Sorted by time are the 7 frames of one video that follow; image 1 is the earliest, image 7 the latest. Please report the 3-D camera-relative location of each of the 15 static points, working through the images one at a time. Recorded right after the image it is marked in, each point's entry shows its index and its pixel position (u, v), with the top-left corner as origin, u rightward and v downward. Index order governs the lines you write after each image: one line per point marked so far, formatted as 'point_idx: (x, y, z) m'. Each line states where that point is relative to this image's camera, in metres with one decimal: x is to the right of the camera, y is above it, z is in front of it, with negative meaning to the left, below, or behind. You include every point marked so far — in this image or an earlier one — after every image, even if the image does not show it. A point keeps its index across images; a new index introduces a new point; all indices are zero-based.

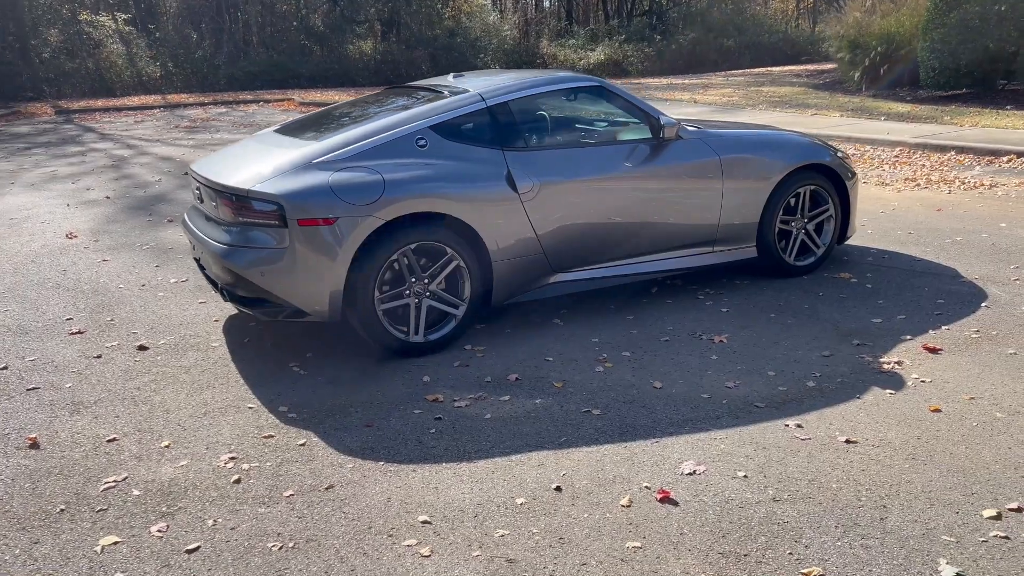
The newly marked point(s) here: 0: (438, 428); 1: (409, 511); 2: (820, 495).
0: (-0.4, -0.7, +4.1) m
1: (-0.4, -0.9, +3.3) m
2: (+1.2, -0.8, +3.3) m
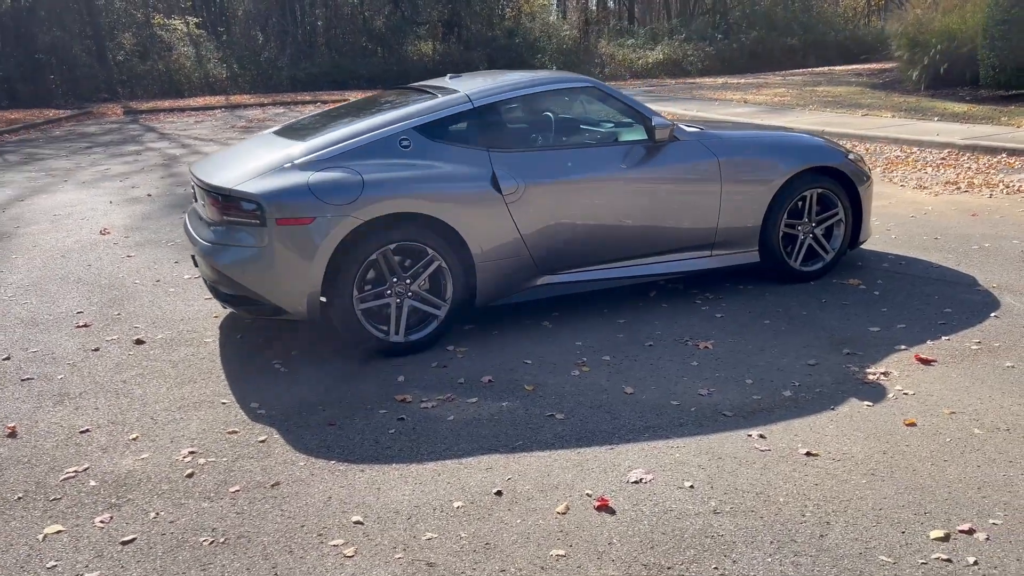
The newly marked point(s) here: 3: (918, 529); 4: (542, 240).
0: (-0.6, -0.7, +4.1) m
1: (-0.7, -0.9, +3.3) m
2: (+1.0, -0.9, +3.2) m
3: (+1.5, -0.9, +3.0) m
4: (+0.2, +0.3, +5.4) m
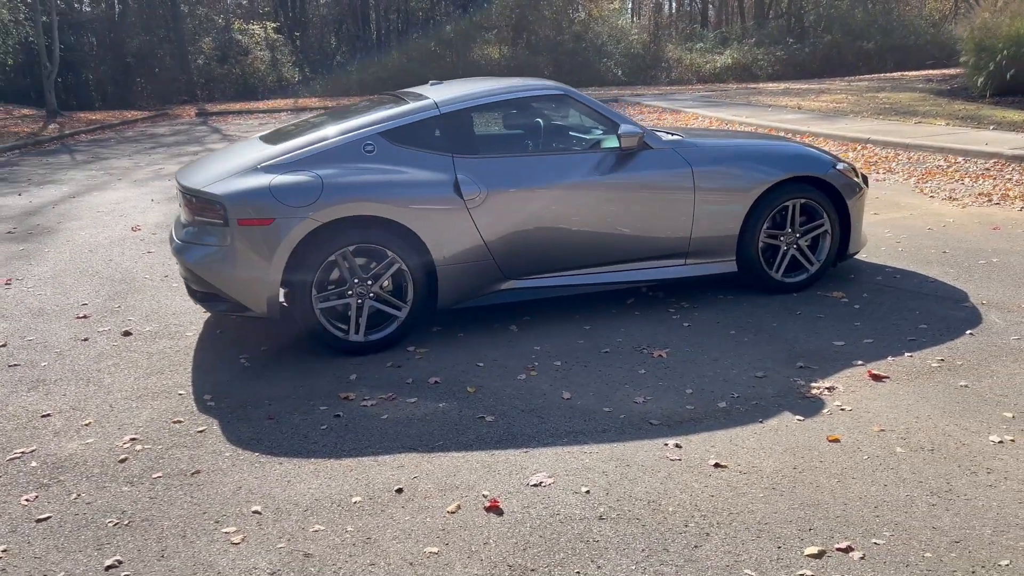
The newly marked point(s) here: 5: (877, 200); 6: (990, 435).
0: (-0.9, -0.7, +4.2) m
1: (-1.1, -0.9, +3.4) m
2: (+0.5, -0.9, +3.2) m
3: (+1.0, -0.9, +3.0) m
4: (-0.1, +0.3, +5.5) m
5: (+4.5, +1.1, +10.0) m
6: (+2.2, -0.7, +3.8) m
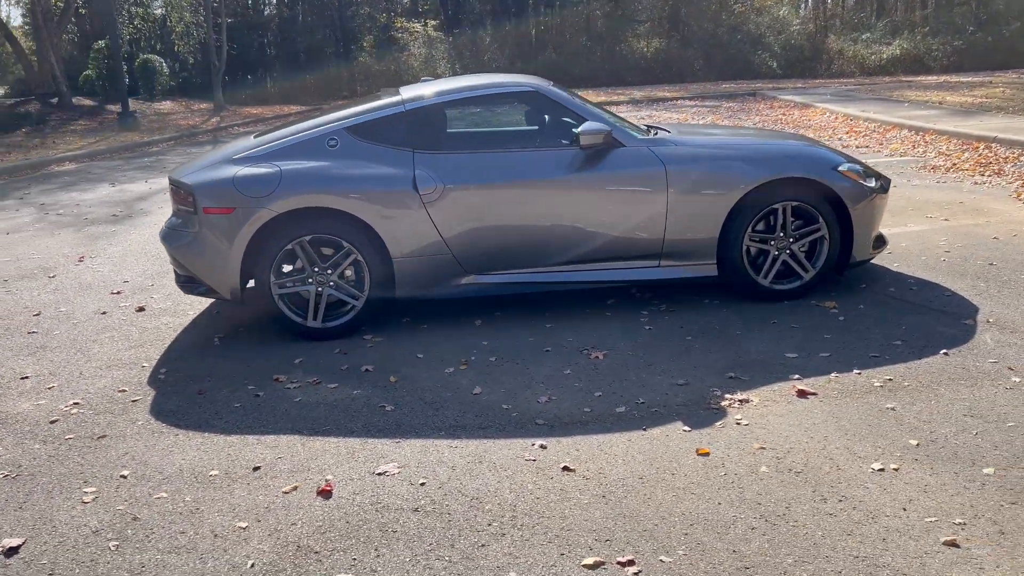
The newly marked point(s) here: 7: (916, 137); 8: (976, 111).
0: (-1.5, -0.6, +4.5) m
1: (-1.8, -0.8, +3.8) m
2: (-0.2, -0.9, +3.3) m
3: (+0.2, -0.9, +3.0) m
4: (-0.3, +0.3, +5.5) m
5: (+5.0, +0.9, +9.2) m
6: (+1.5, -0.7, +3.5) m
7: (+7.6, +2.8, +15.4) m
8: (+10.2, +3.9, +18.3) m
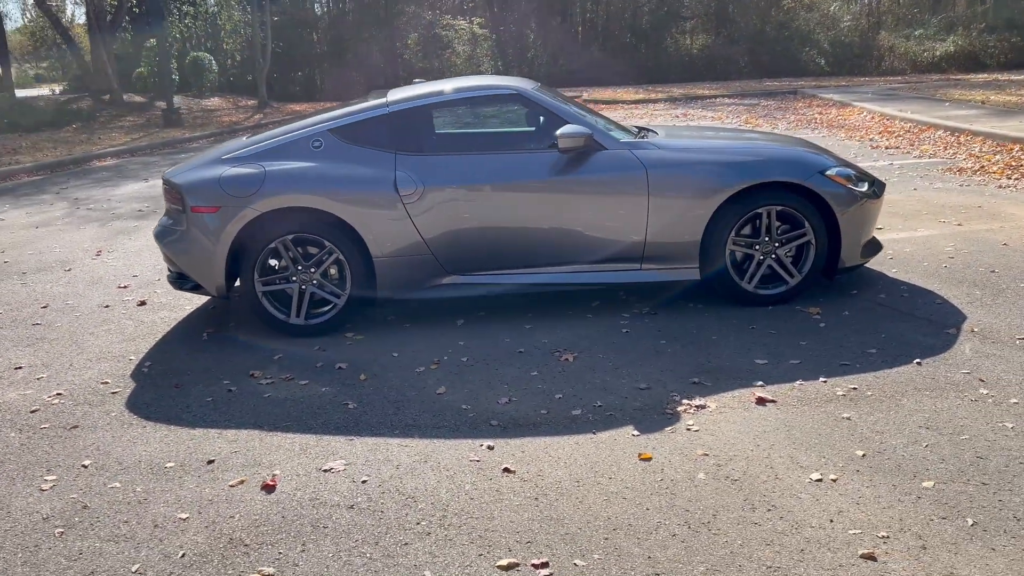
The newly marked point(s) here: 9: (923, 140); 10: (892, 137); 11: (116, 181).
0: (-1.7, -0.6, +4.6) m
1: (-2.0, -0.8, +3.9) m
2: (-0.5, -0.9, +3.3) m
3: (-0.1, -1.0, +3.0) m
4: (-0.4, +0.3, +5.6) m
5: (+5.1, +0.8, +9.0) m
6: (+1.3, -0.8, +3.5) m
7: (+8.0, +2.7, +15.0) m
8: (+10.8, +3.8, +17.7) m
9: (+7.6, +2.7, +15.2) m
10: (+7.3, +2.9, +15.9) m
11: (-7.3, +2.0, +15.1) m
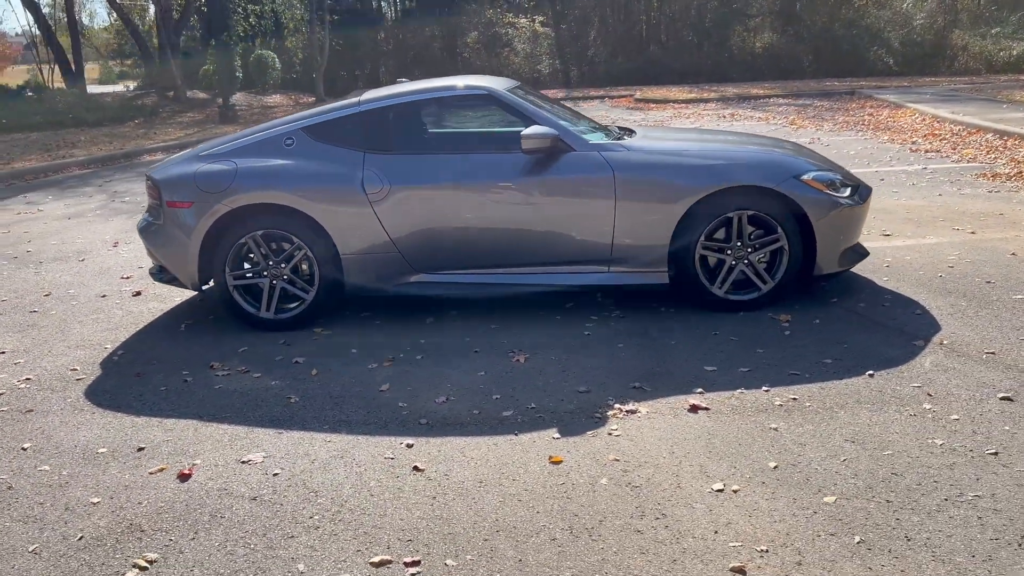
0: (-2.0, -0.6, +4.8) m
1: (-2.4, -0.8, +4.1) m
2: (-0.9, -0.9, +3.4) m
3: (-0.5, -1.0, +3.0) m
4: (-0.7, +0.3, +5.7) m
5: (+5.1, +0.7, +8.6) m
6: (+0.9, -0.8, +3.4) m
7: (+8.5, +2.6, +14.4) m
8: (+11.6, +3.6, +16.9) m
9: (+8.1, +2.5, +14.6) m
10: (+7.9, +2.7, +15.4) m
11: (-6.8, +2.2, +15.7) m
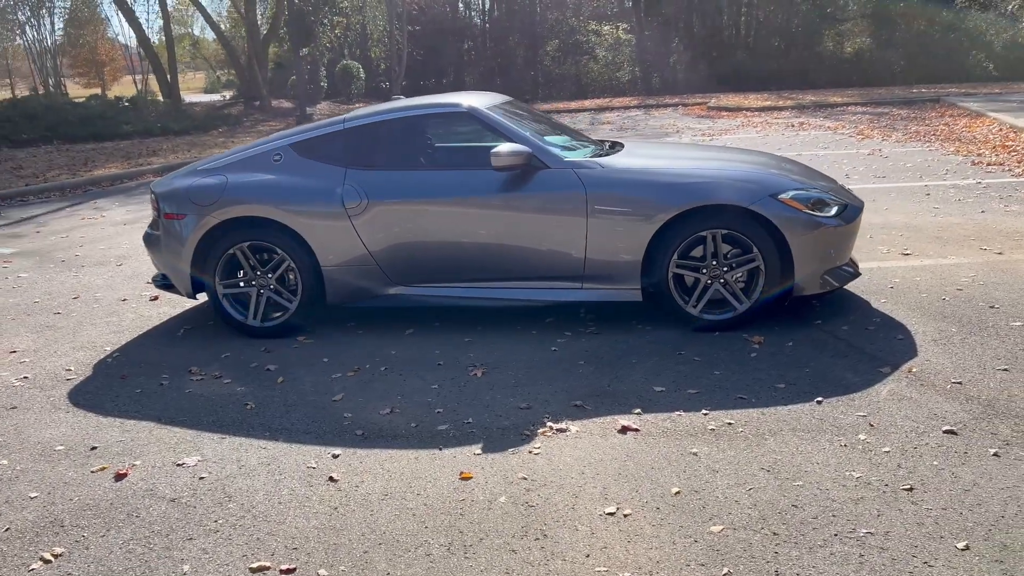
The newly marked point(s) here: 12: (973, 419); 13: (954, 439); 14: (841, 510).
0: (-2.2, -0.6, +5.1) m
1: (-2.7, -0.8, +4.4) m
2: (-1.3, -0.9, +3.6) m
3: (-1.0, -1.0, +3.2) m
4: (-0.8, +0.2, +5.8) m
5: (+5.2, +0.5, +8.2) m
6: (+0.4, -0.9, +3.4) m
7: (+9.2, +2.2, +13.6) m
8: (+12.5, +3.1, +15.8) m
9: (+8.8, +2.2, +13.8) m
10: (+8.7, +2.4, +14.6) m
11: (-5.8, +2.1, +16.4) m
12: (+2.3, -0.6, +4.1) m
13: (+2.1, -0.7, +3.9) m
14: (+1.3, -0.9, +3.3) m
